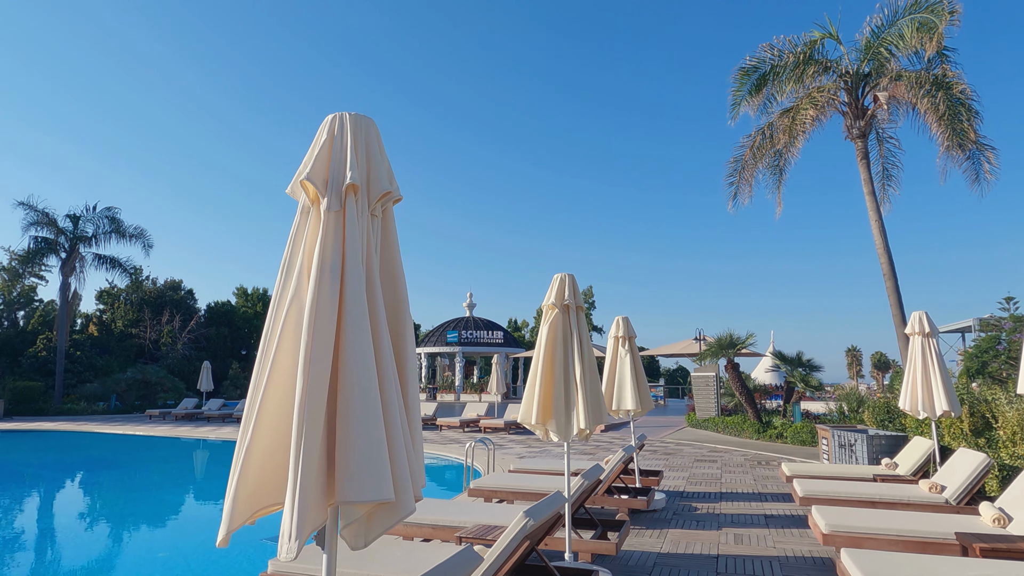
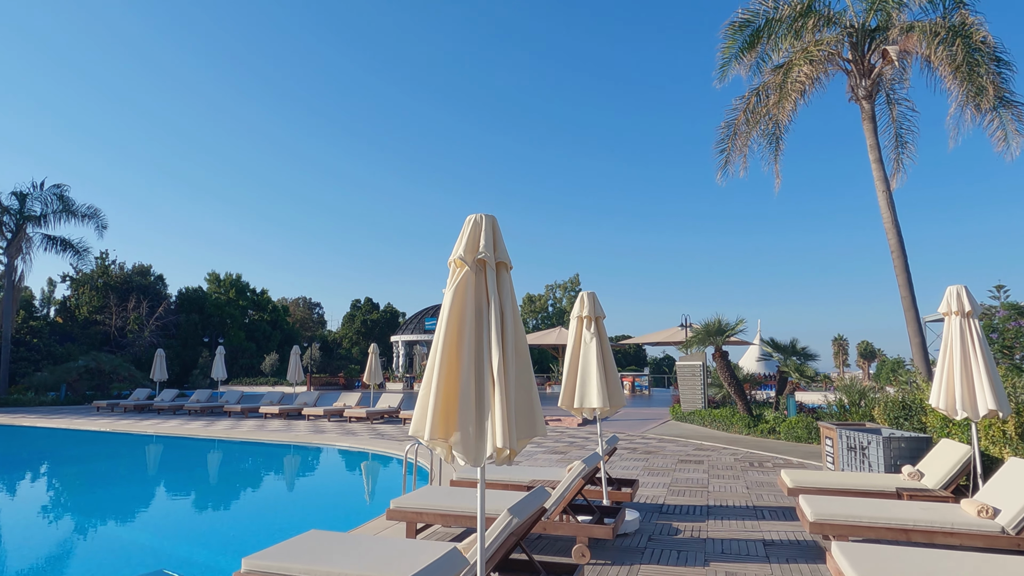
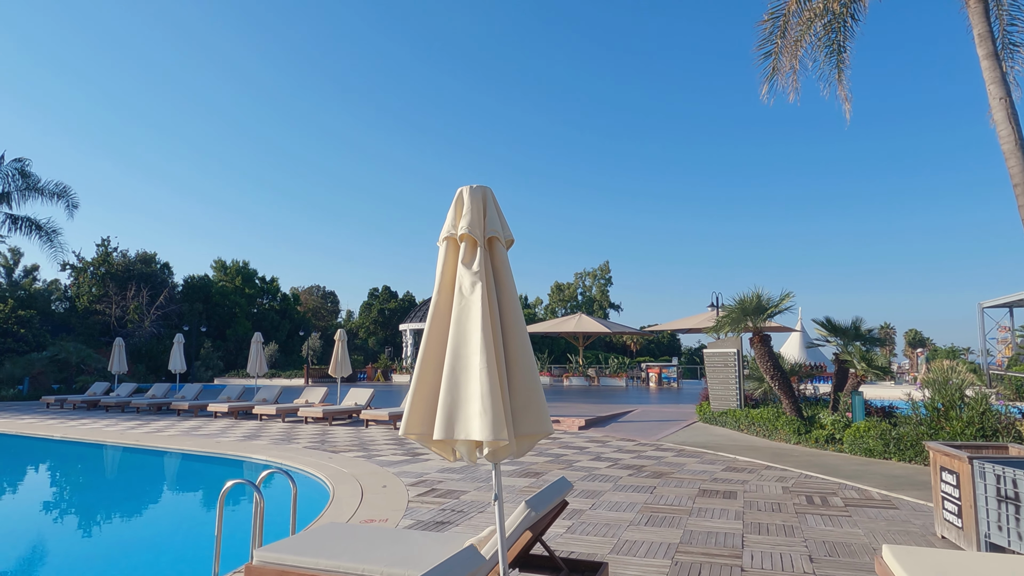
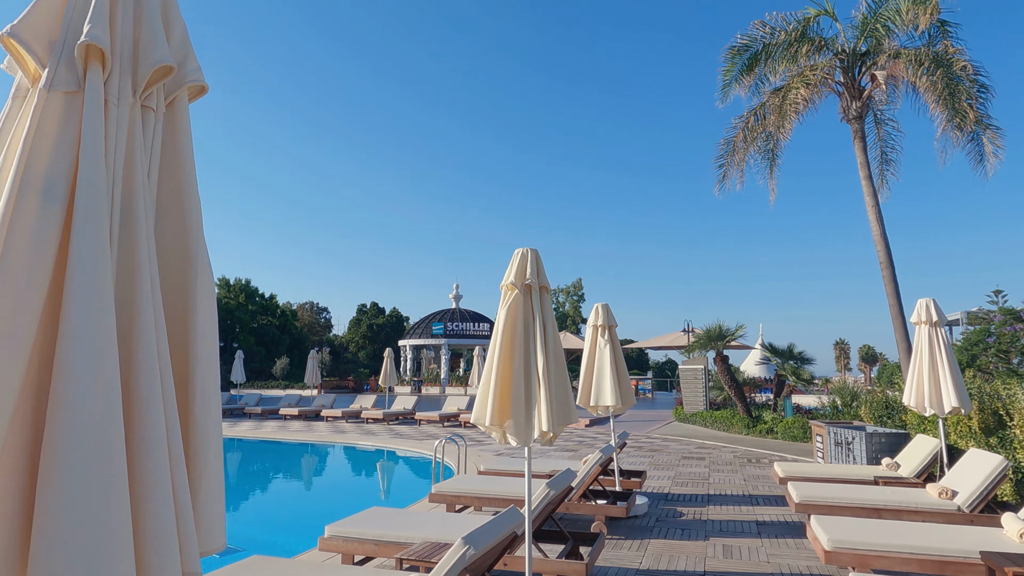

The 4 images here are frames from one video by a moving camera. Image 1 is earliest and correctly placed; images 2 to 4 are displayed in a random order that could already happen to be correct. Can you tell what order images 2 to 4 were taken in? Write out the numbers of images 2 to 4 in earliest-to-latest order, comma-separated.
4, 2, 3
